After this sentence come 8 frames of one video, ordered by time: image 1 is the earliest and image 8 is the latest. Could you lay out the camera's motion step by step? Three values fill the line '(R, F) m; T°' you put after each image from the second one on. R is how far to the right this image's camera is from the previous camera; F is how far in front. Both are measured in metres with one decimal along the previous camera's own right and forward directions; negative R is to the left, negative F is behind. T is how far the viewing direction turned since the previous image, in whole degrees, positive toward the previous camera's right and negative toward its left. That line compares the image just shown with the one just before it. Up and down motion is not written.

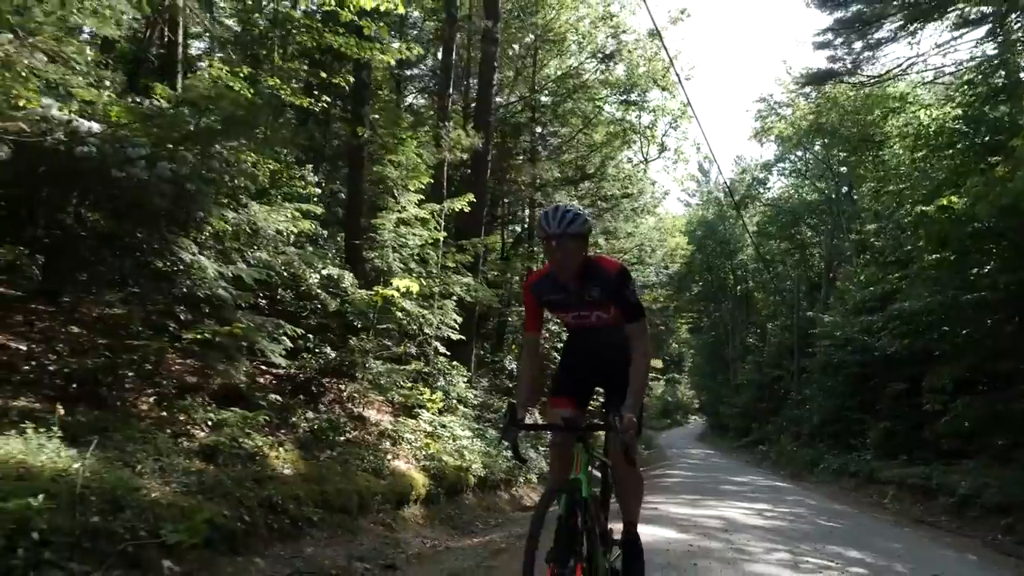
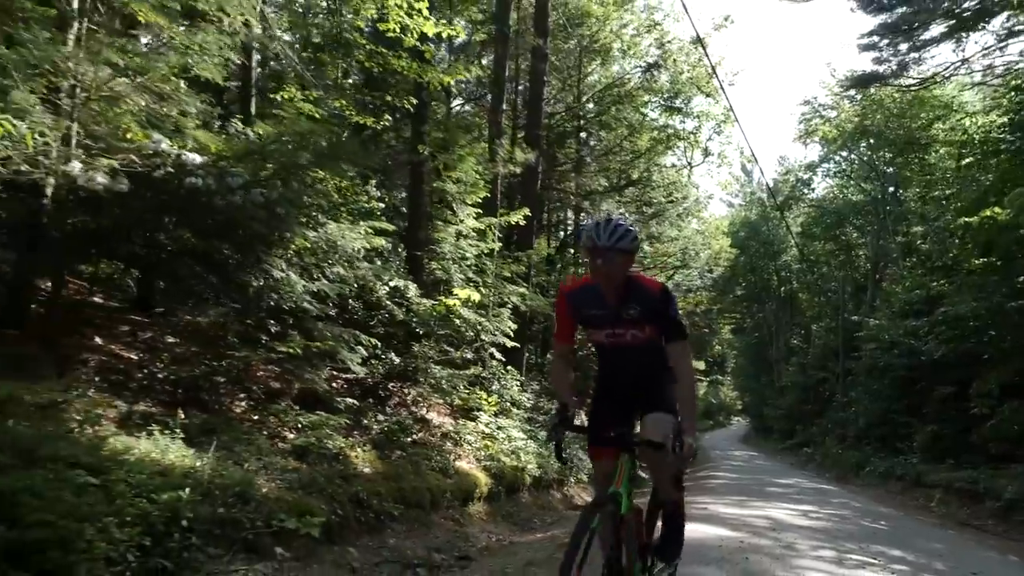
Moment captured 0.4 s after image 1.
(-0.2, -0.6) m; -3°
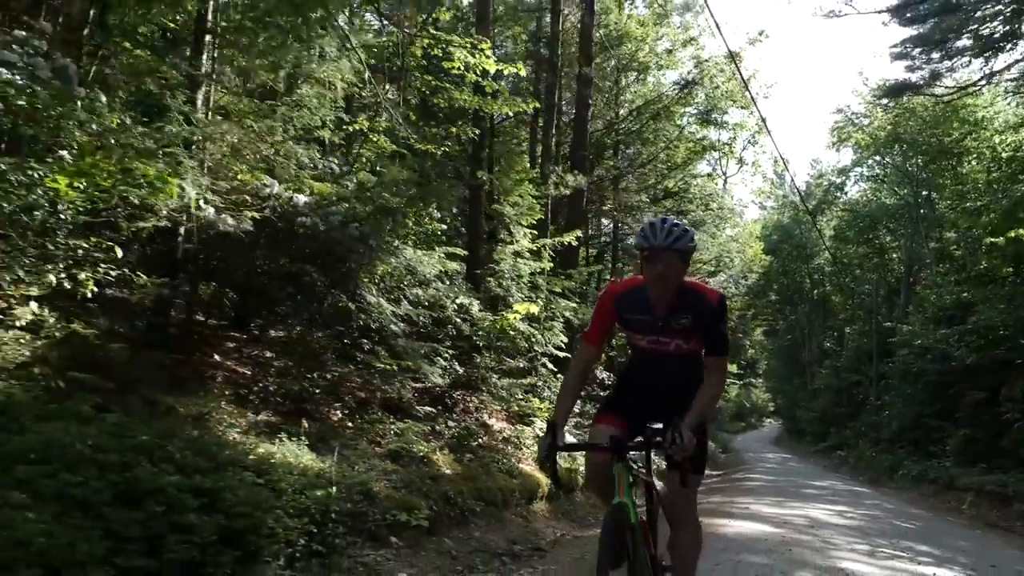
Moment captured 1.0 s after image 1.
(-0.4, -1.0) m; -2°
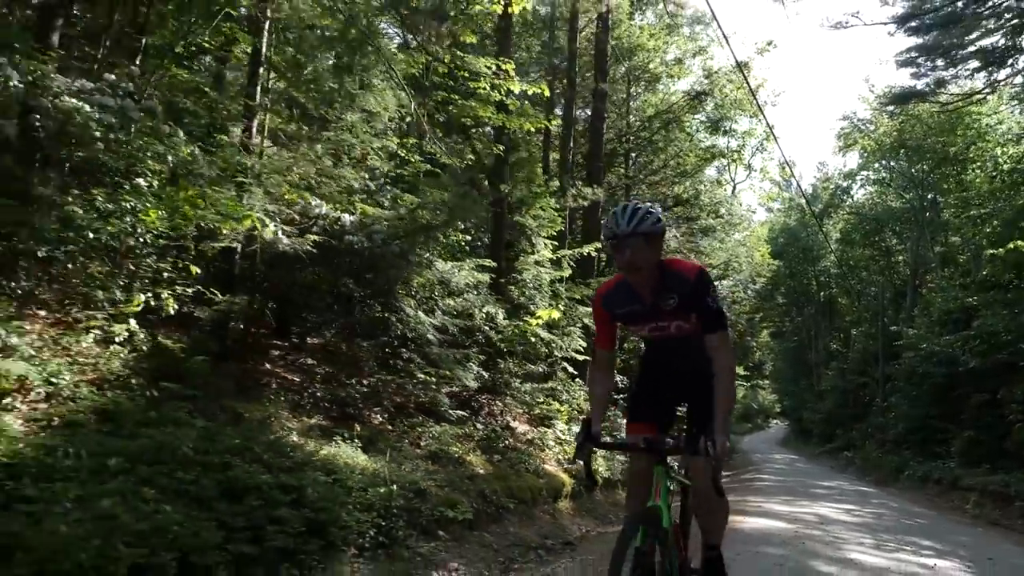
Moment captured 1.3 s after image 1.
(-0.3, -0.6) m; 0°
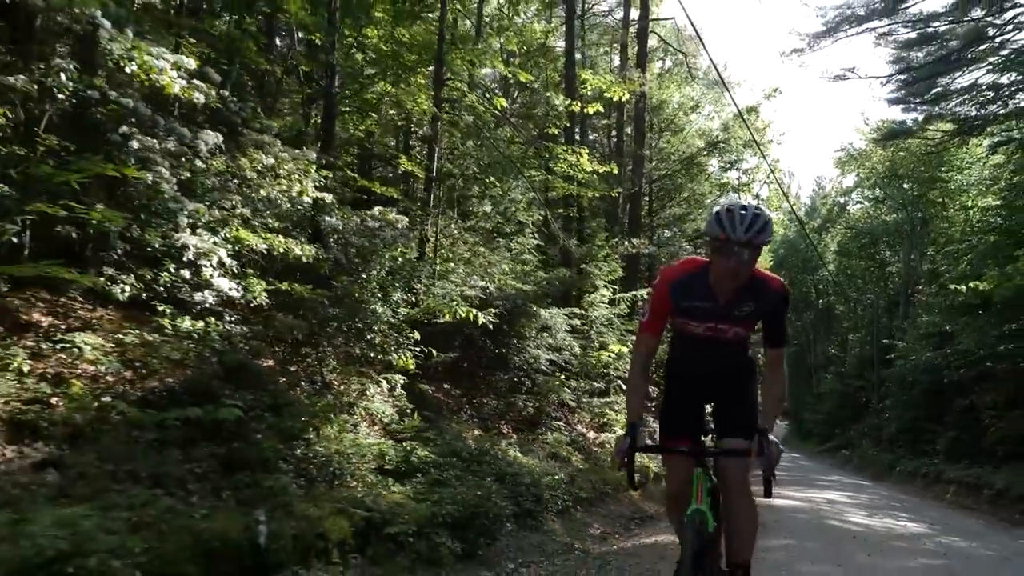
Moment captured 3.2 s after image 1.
(-1.6, -3.7) m; 0°
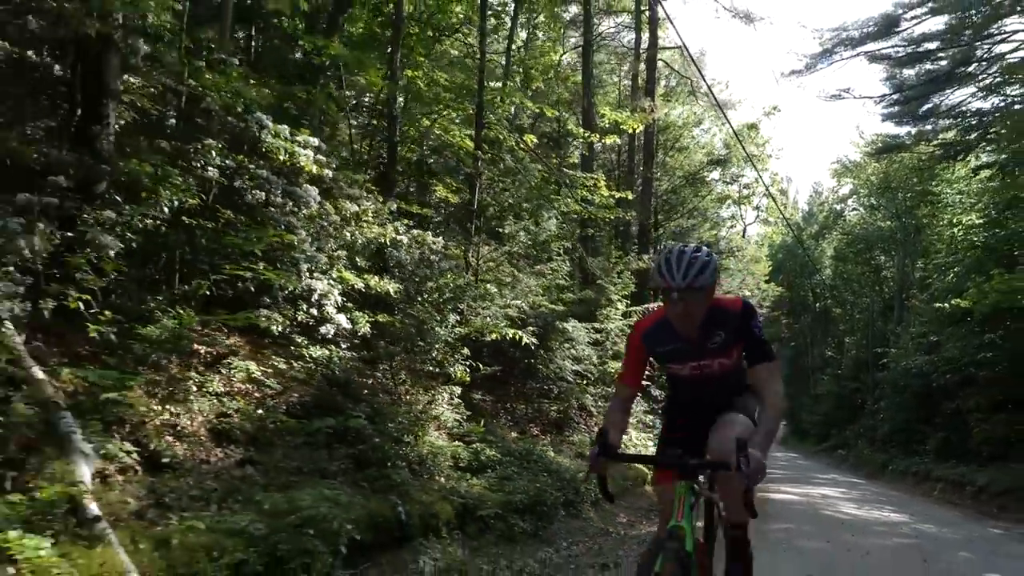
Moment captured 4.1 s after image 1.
(-0.6, -1.7) m; 0°
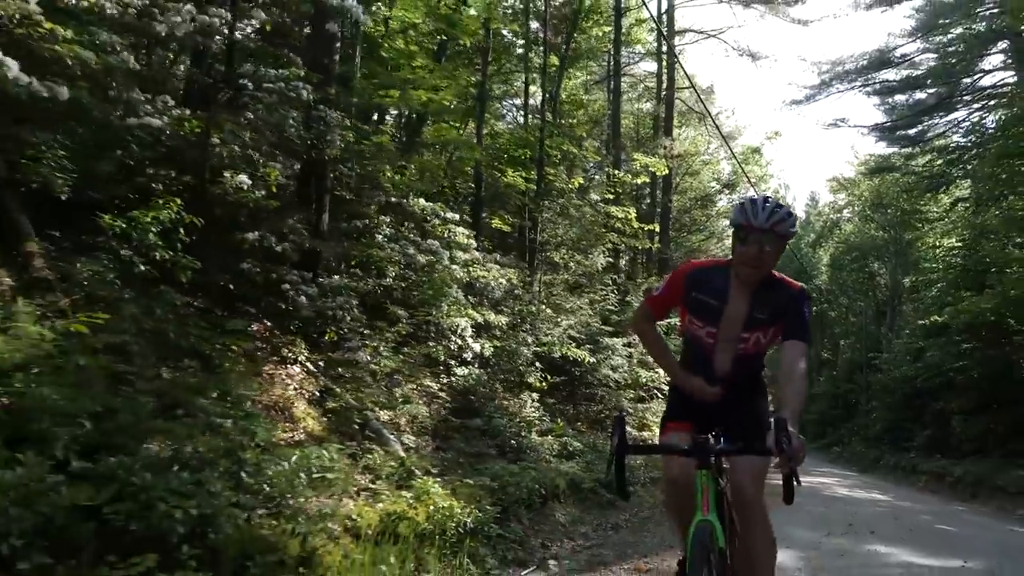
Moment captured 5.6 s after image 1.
(-1.3, -3.1) m; 0°
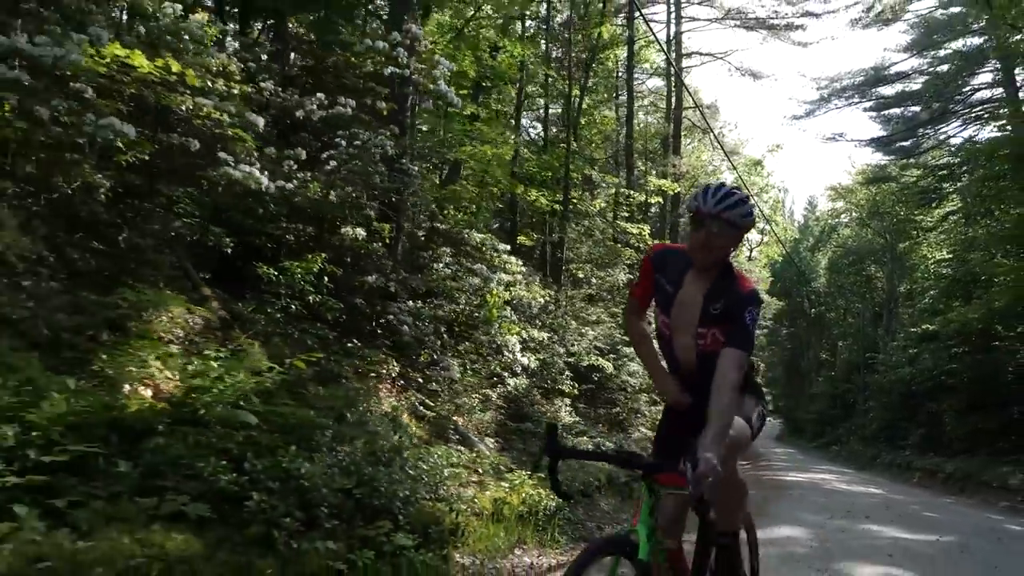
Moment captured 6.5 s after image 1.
(-0.7, -1.8) m; 0°
